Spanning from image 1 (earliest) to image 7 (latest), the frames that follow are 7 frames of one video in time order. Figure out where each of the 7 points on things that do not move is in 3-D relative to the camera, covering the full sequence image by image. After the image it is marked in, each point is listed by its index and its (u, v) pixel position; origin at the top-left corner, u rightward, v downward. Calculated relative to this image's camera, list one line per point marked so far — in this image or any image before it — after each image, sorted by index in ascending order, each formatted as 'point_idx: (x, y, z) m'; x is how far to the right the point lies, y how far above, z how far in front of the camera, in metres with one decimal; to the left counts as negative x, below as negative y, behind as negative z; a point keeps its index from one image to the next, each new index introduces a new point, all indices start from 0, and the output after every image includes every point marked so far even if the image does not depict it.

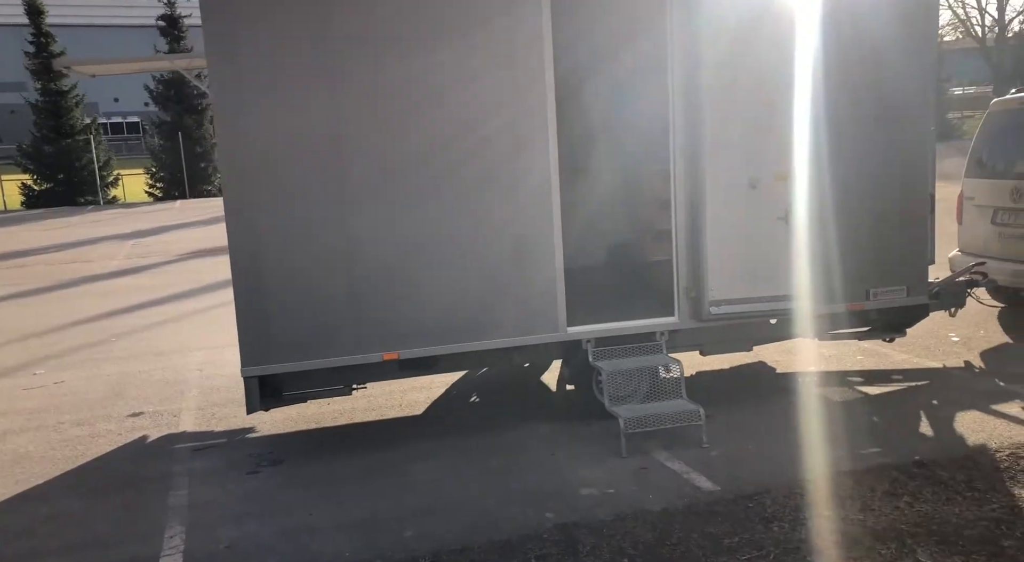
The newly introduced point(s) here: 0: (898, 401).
0: (+2.5, -0.8, +5.7) m
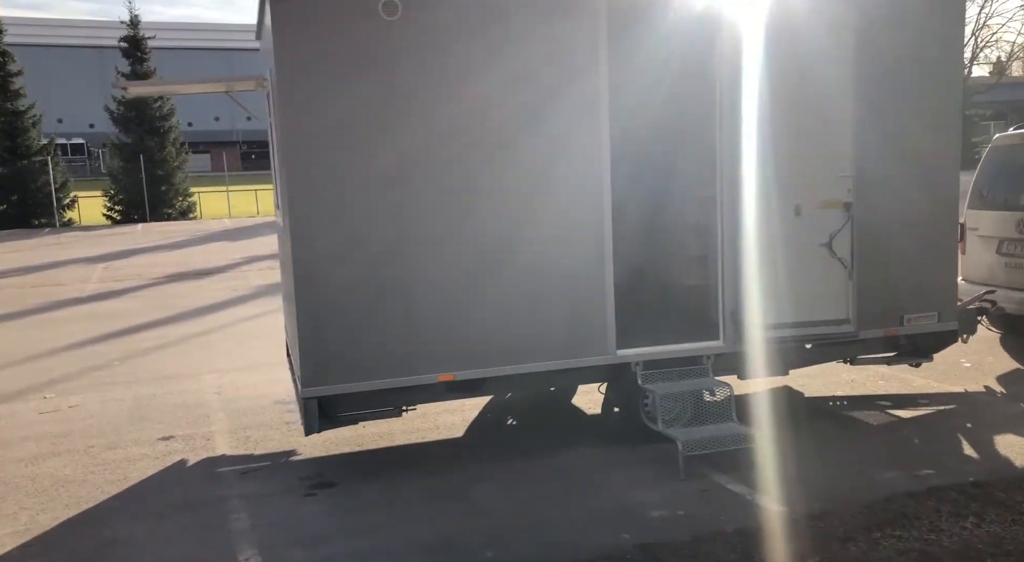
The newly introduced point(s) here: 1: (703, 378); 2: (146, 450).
0: (+2.8, -0.9, +5.9) m
1: (+1.2, -0.6, +5.6) m
2: (-2.5, -1.1, +6.1) m
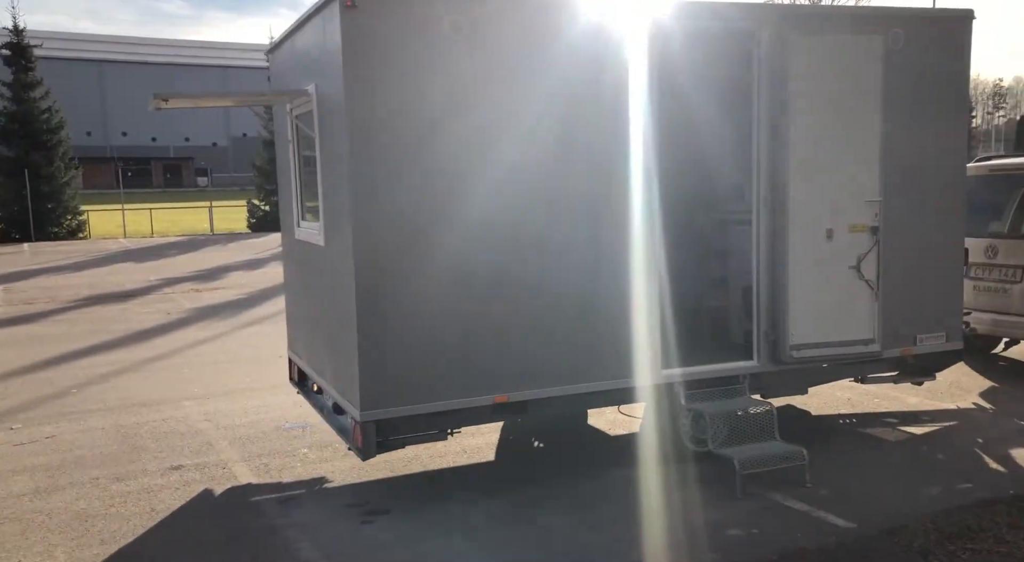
0: (+3.0, -1.1, +6.2) m
1: (+1.5, -0.7, +5.7) m
2: (-2.2, -1.3, +5.7) m
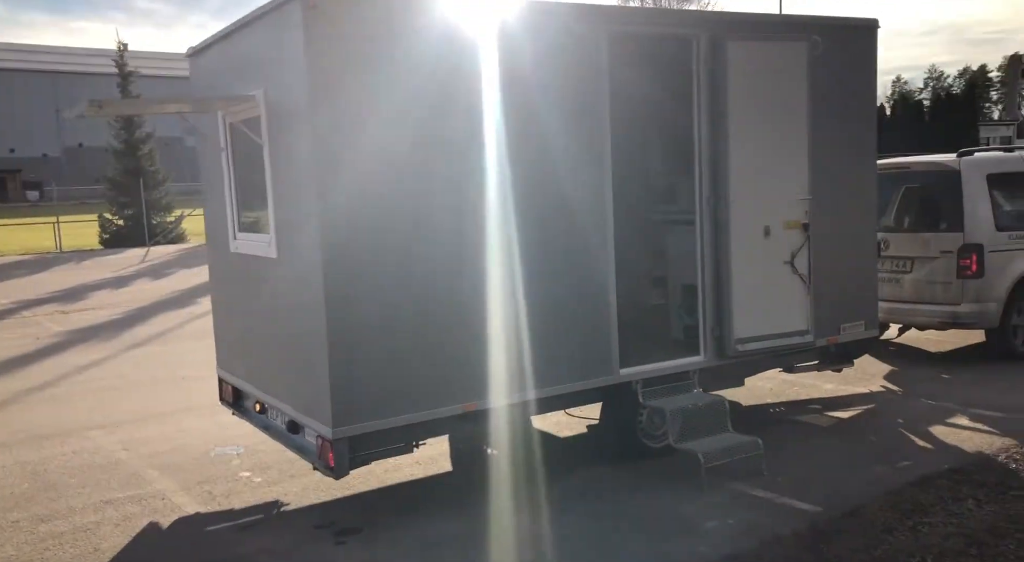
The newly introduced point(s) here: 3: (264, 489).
0: (+2.6, -1.0, +6.6) m
1: (+1.2, -0.7, +5.9) m
2: (-2.5, -1.4, +5.3) m
3: (-1.5, -1.3, +5.6) m
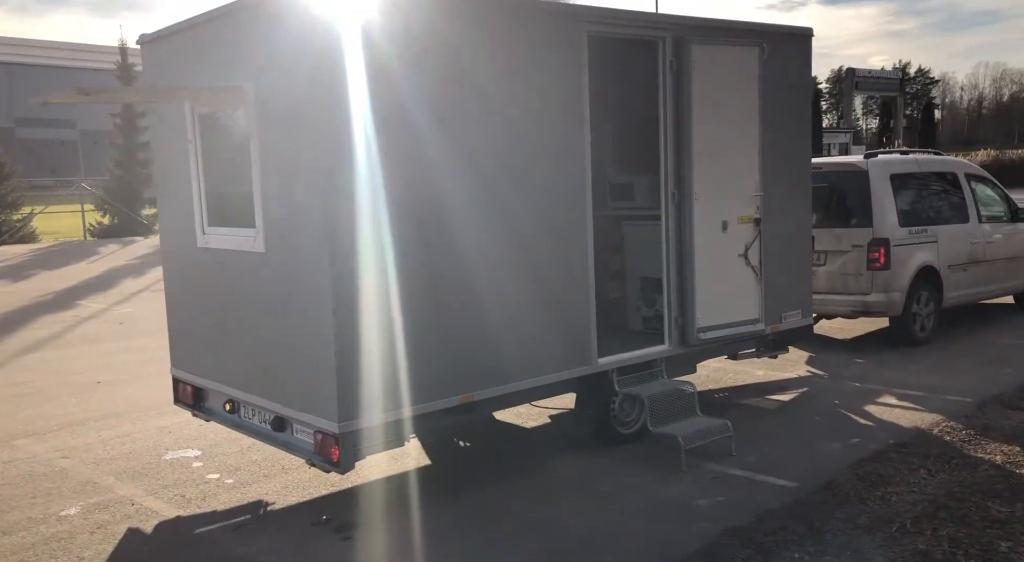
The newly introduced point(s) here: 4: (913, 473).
0: (+2.3, -1.0, +7.0) m
1: (+1.0, -0.7, +6.1) m
2: (-2.5, -1.4, +5.0) m
3: (-1.6, -1.3, +5.5) m
4: (+2.4, -1.1, +5.4) m
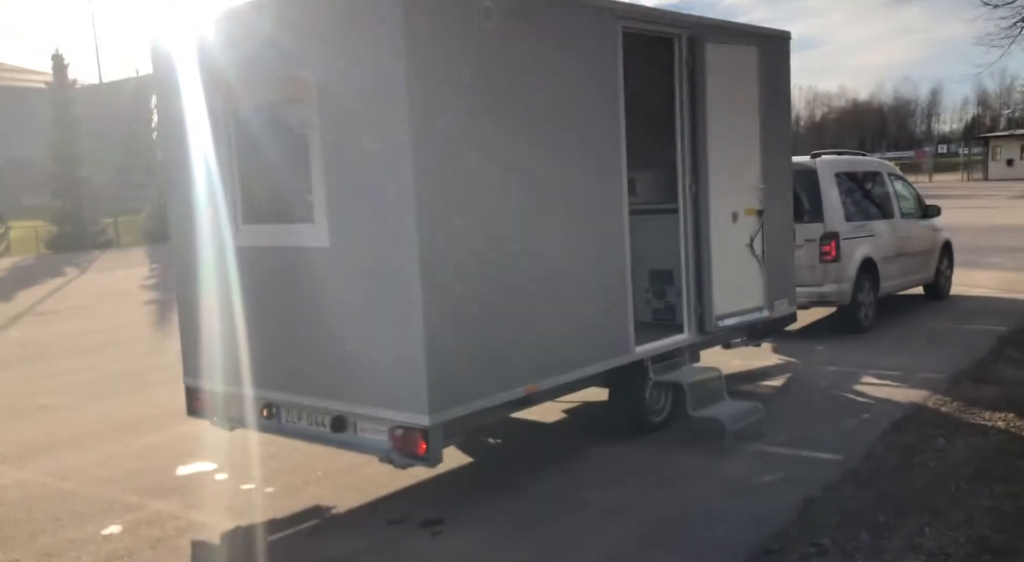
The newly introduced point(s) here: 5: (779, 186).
0: (+2.4, -0.9, +7.4) m
1: (+1.2, -0.6, +6.3) m
2: (-2.1, -1.4, +4.6) m
3: (-1.3, -1.2, +5.2) m
4: (+2.7, -1.0, +5.8) m
5: (+2.1, +0.7, +7.2) m
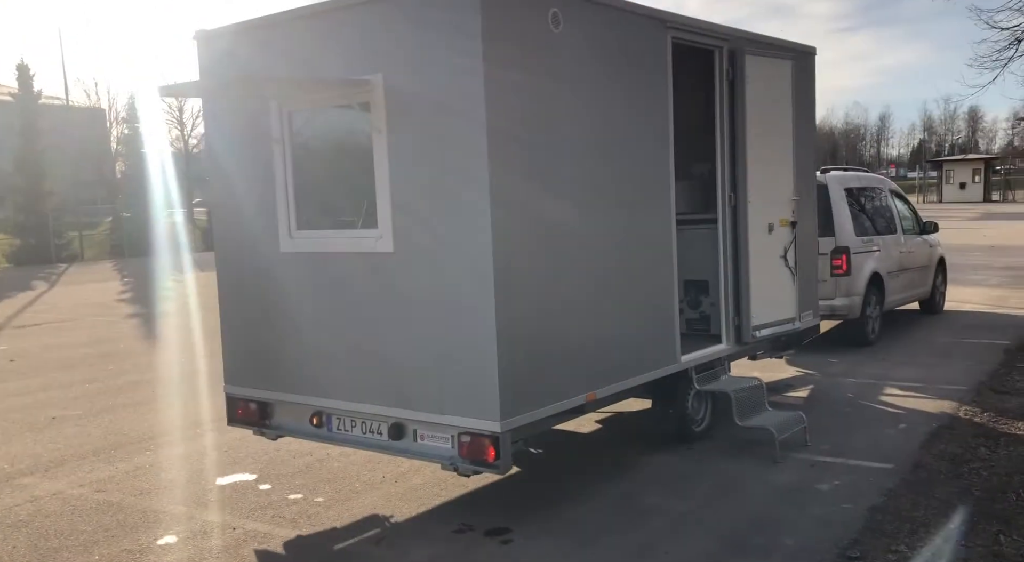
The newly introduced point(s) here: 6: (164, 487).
0: (+2.6, -1.0, +7.4) m
1: (+1.5, -0.7, +6.3) m
2: (-1.7, -1.4, +4.5) m
3: (-1.0, -1.3, +5.1) m
4: (+3.0, -1.1, +5.9) m
5: (+2.4, +0.7, +7.3) m
6: (-2.2, -1.3, +5.7) m
